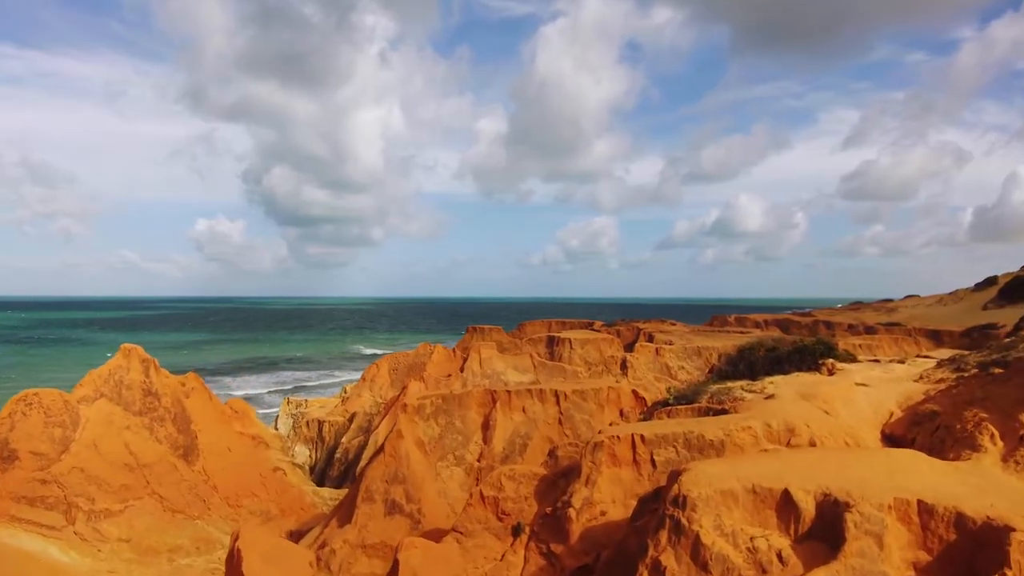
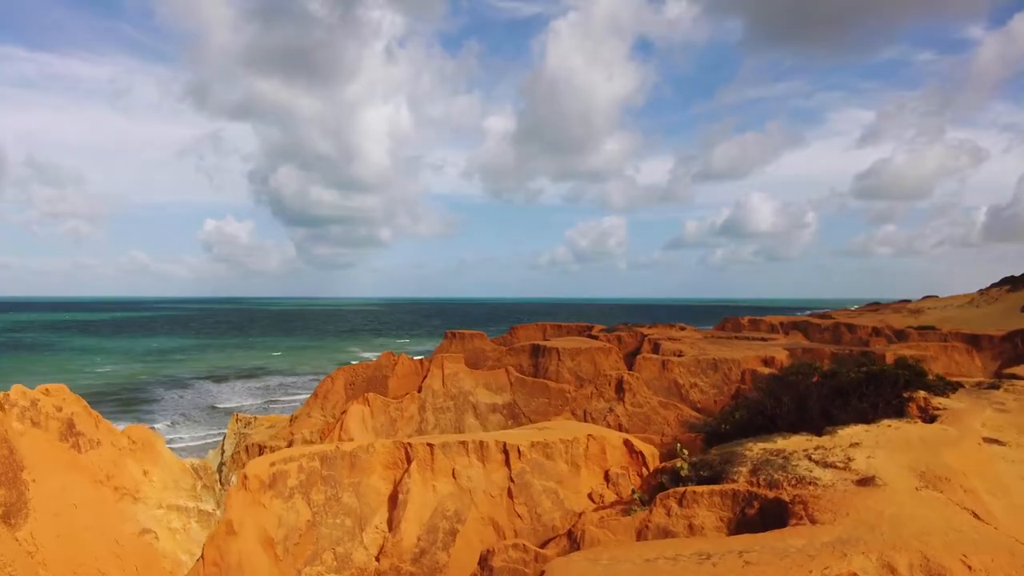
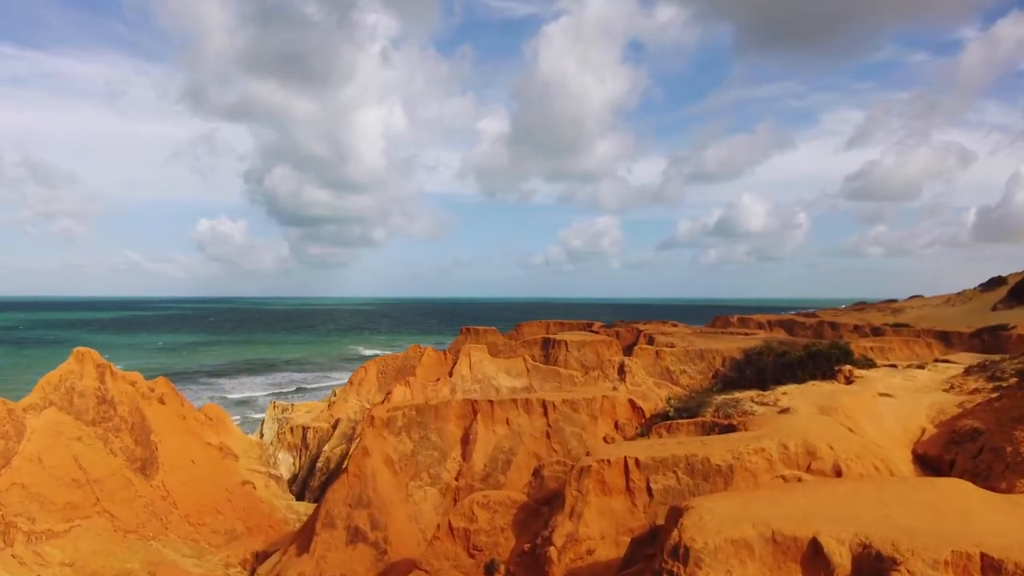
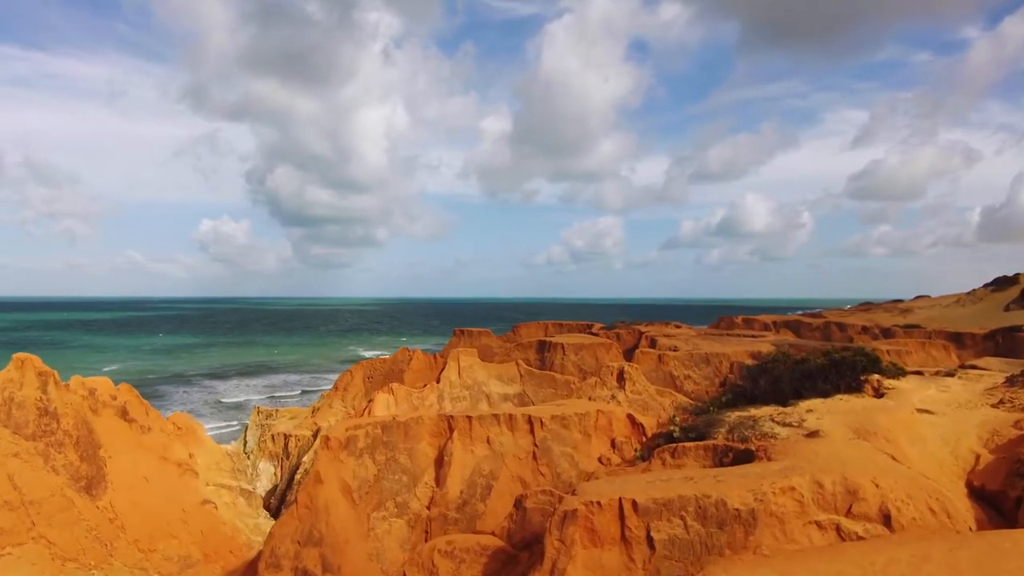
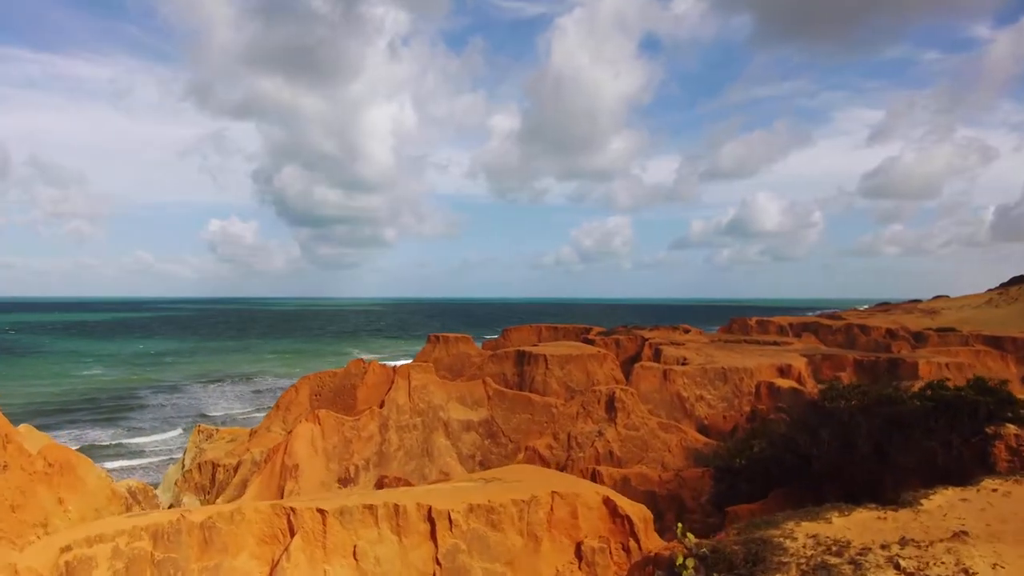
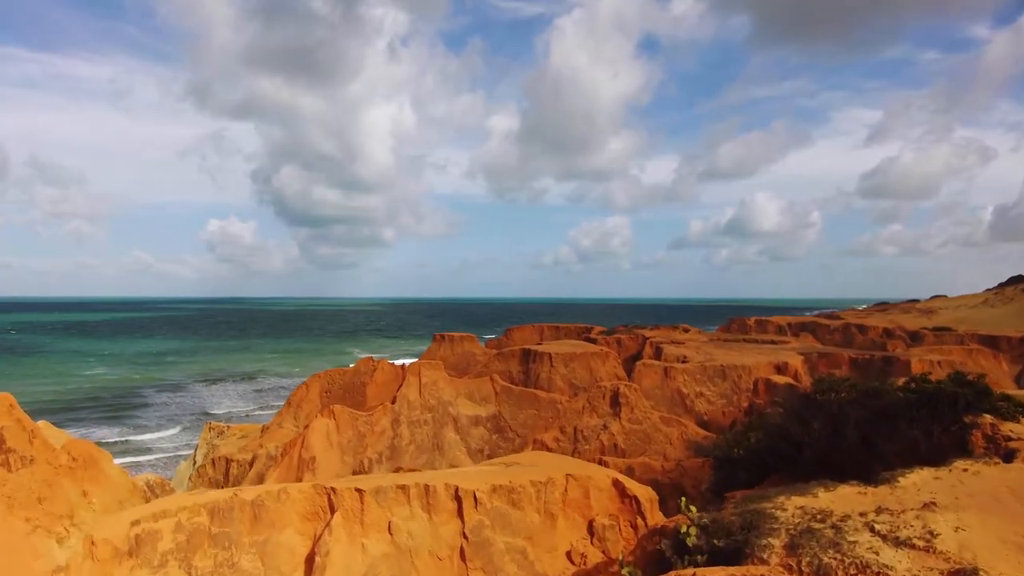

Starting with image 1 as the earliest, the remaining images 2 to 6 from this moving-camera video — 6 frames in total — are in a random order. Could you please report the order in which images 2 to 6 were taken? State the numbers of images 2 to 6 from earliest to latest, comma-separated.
3, 4, 2, 6, 5
